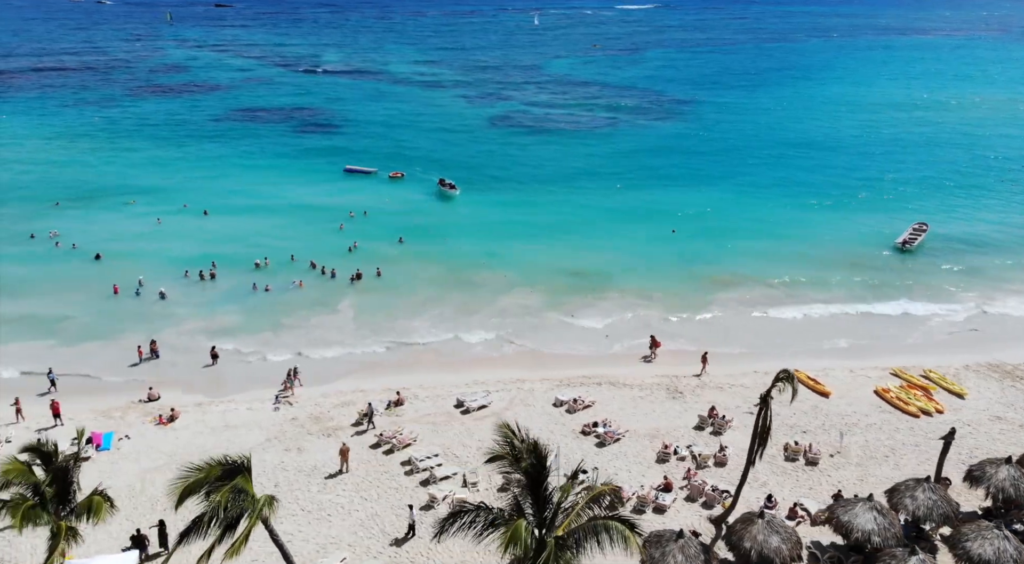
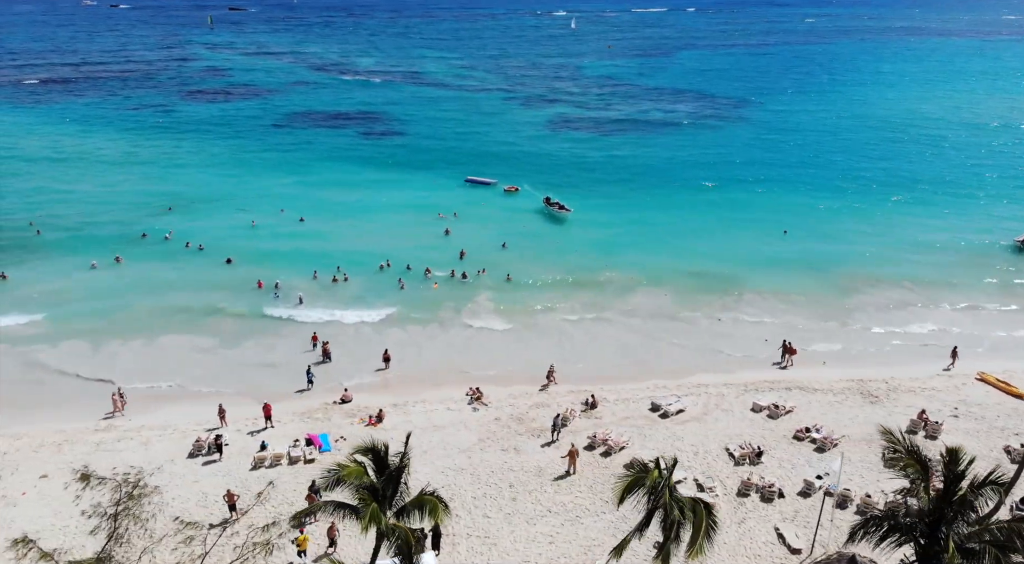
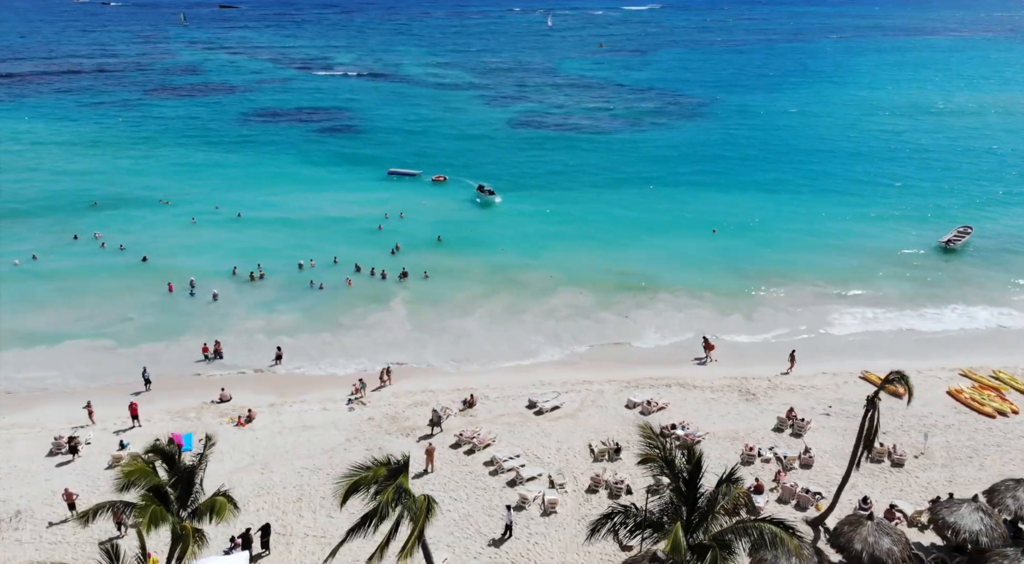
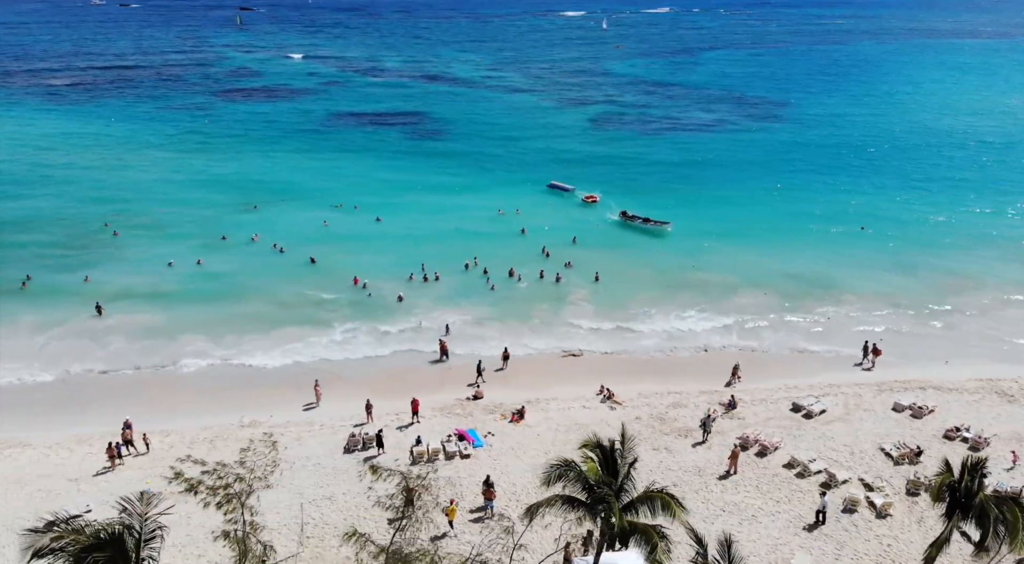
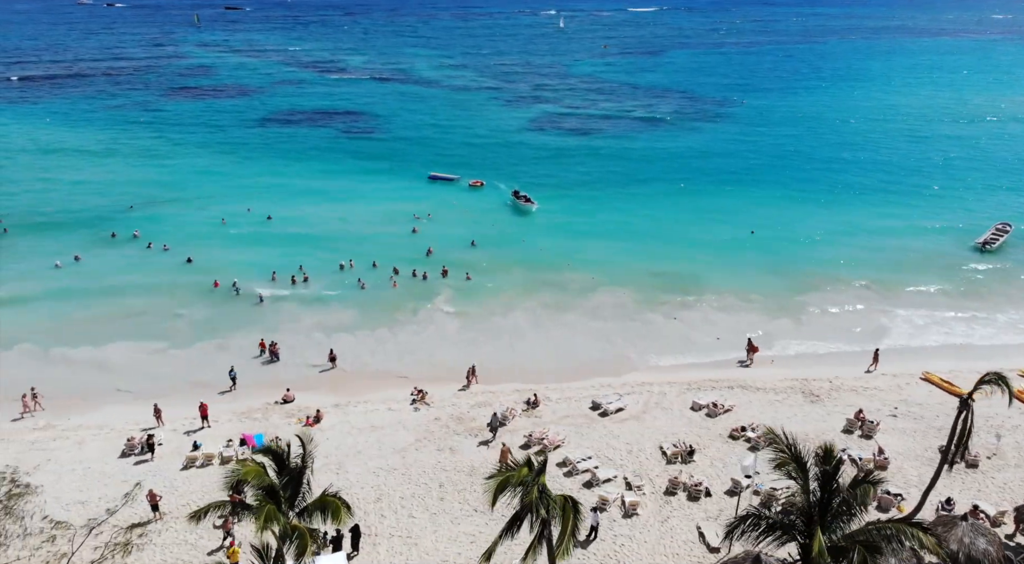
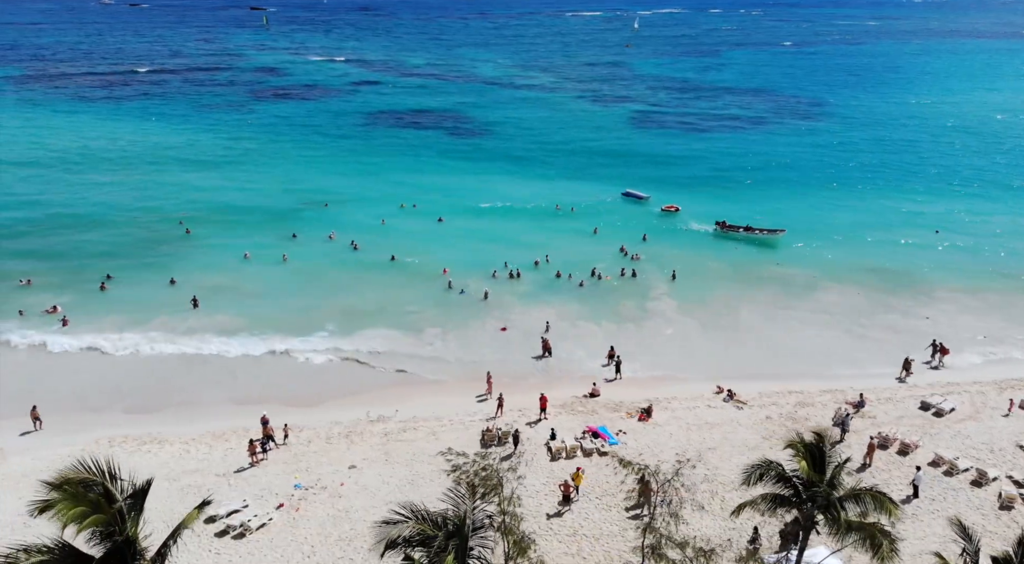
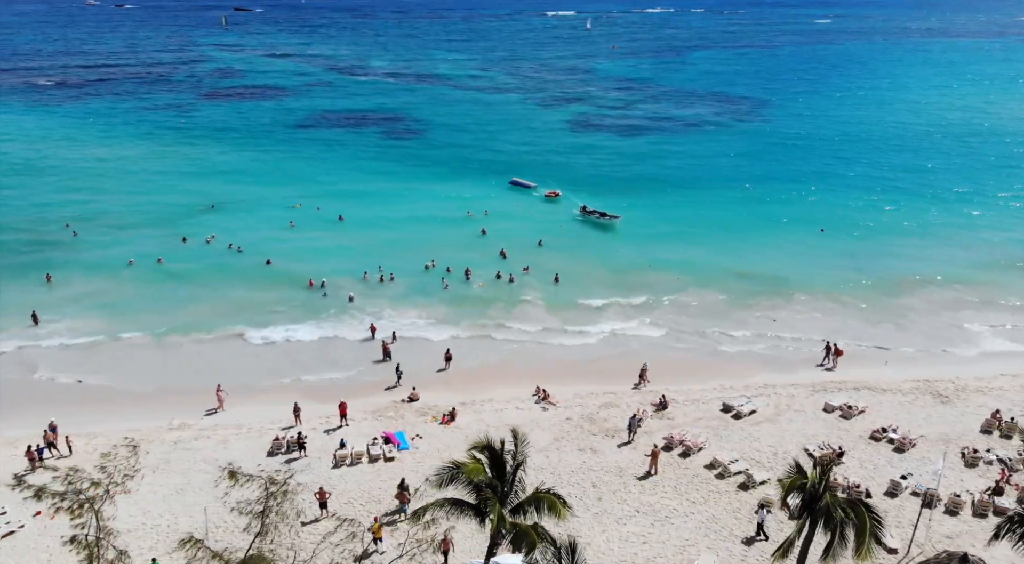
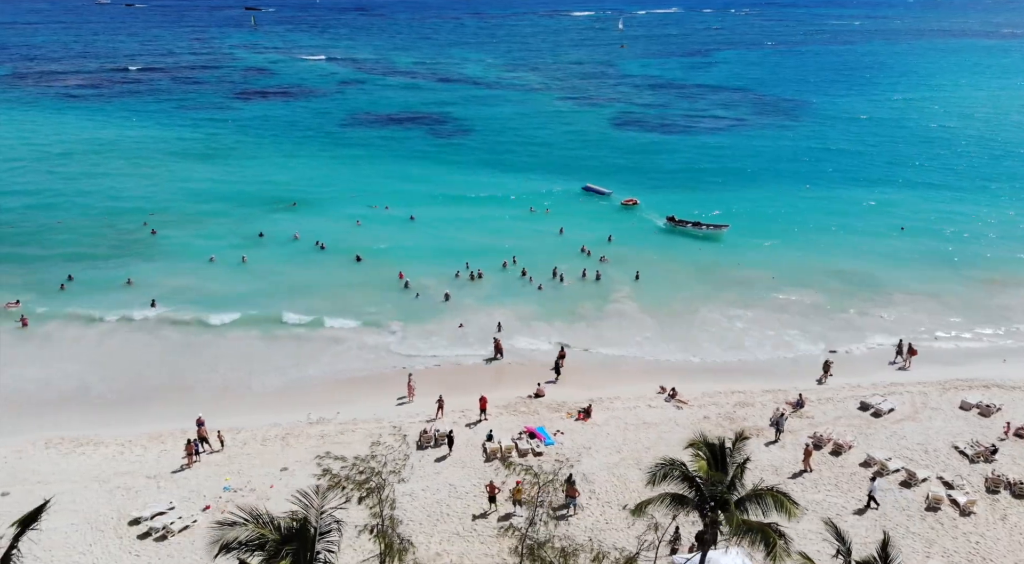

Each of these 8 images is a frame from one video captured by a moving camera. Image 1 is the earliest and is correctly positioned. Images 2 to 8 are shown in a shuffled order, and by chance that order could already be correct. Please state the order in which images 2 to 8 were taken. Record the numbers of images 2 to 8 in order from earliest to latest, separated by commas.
3, 5, 2, 7, 4, 8, 6
